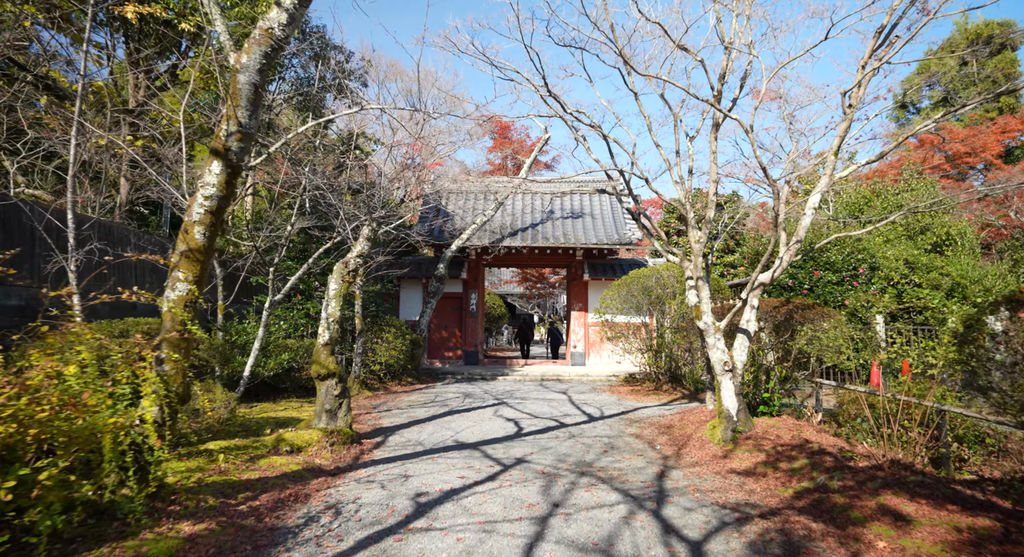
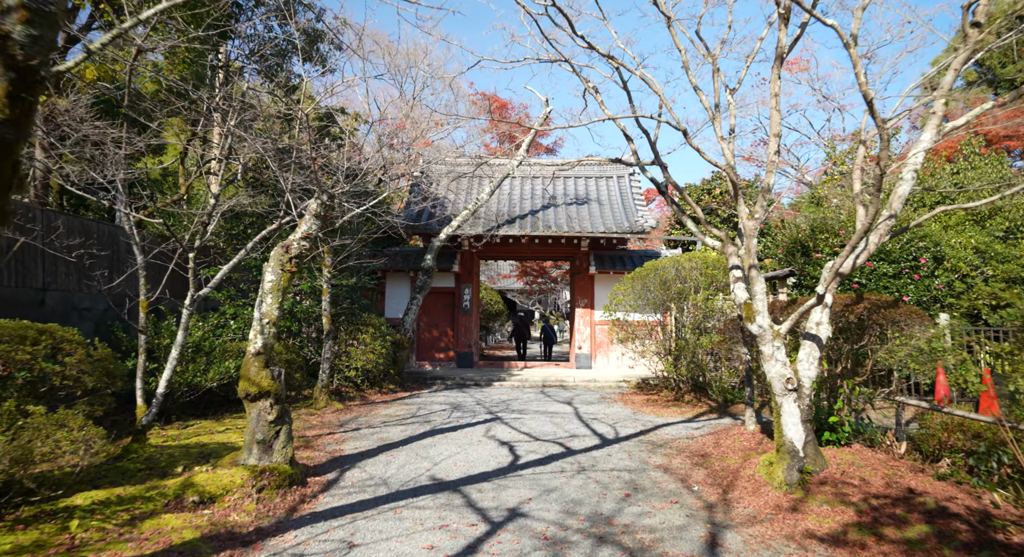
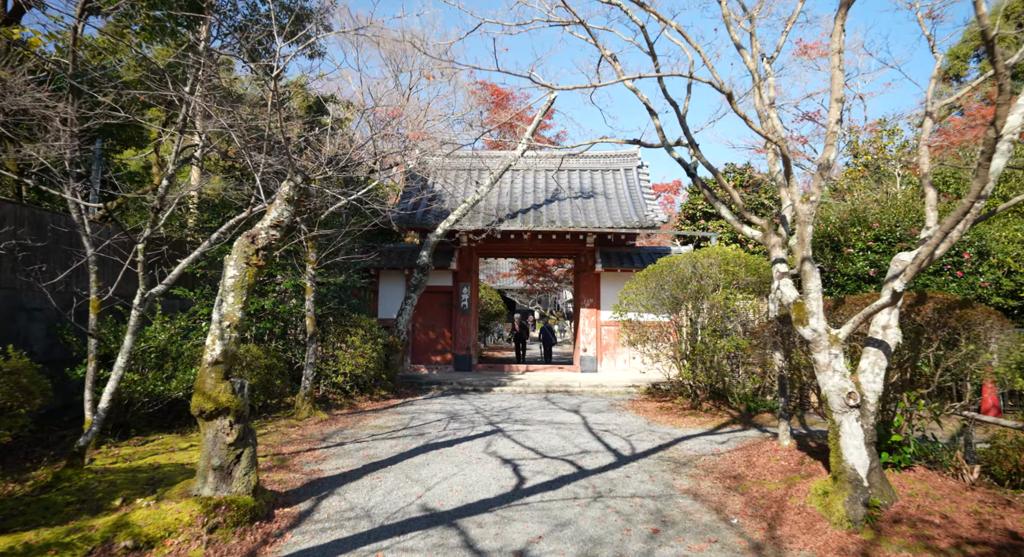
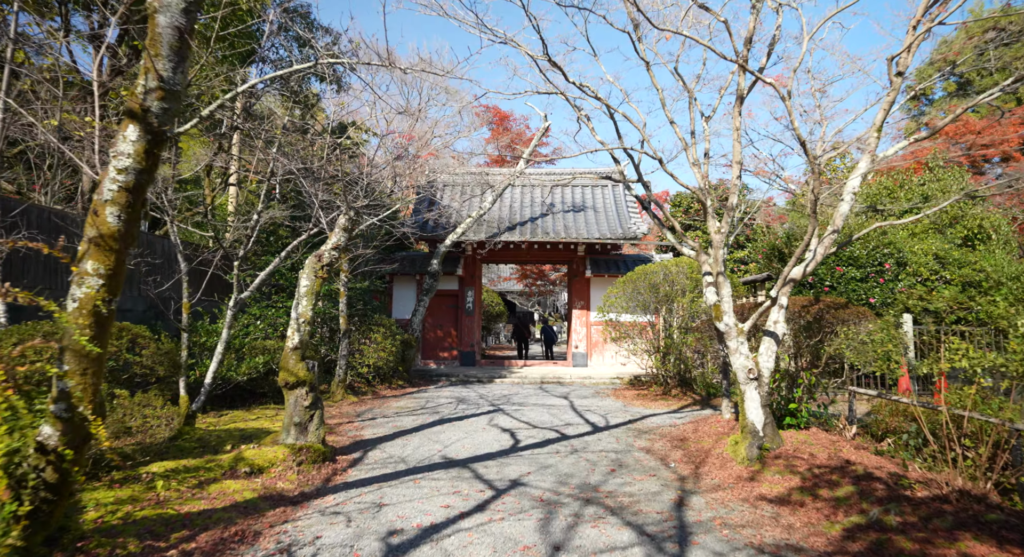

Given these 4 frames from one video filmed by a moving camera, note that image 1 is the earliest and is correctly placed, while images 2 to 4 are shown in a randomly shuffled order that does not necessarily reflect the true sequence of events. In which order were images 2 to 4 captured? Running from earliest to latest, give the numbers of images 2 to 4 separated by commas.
4, 2, 3
